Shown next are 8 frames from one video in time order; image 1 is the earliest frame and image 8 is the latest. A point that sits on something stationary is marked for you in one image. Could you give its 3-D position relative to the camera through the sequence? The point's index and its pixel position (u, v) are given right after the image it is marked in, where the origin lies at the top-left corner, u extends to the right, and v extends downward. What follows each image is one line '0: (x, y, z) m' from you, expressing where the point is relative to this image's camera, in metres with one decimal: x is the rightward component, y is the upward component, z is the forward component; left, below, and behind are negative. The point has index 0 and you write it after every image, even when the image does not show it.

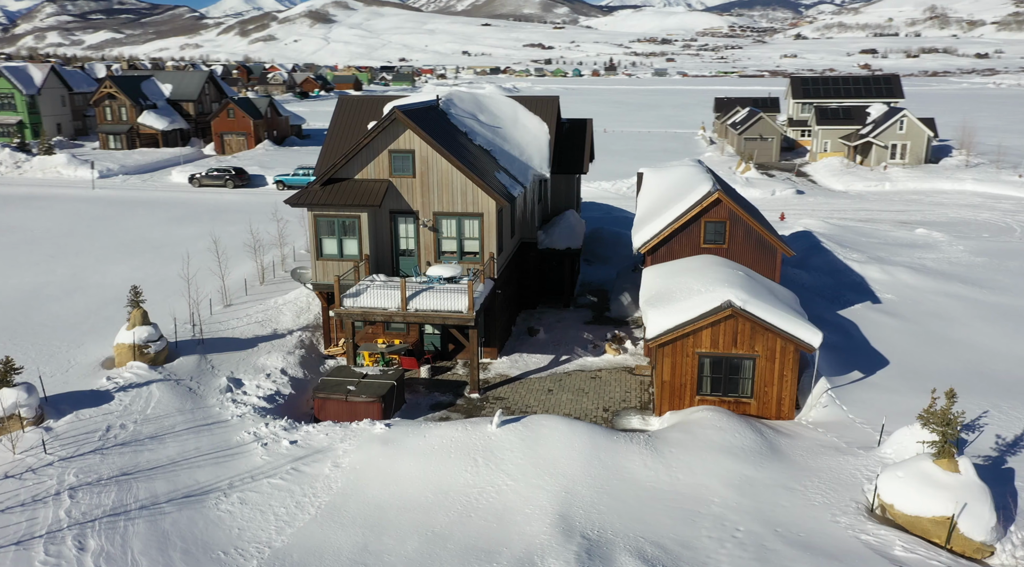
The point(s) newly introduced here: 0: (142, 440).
0: (-7.8, -3.3, +17.5) m
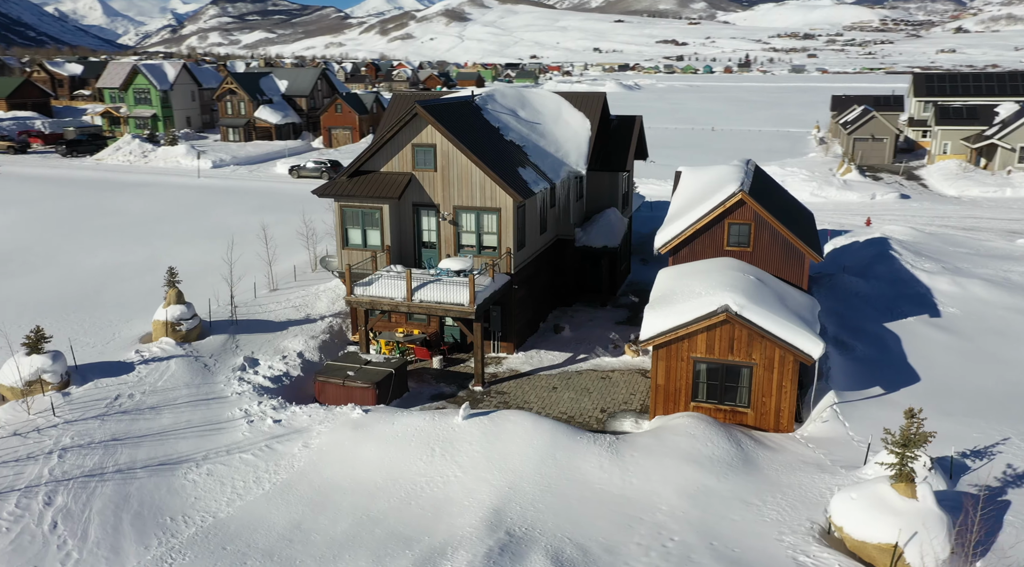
0: (-8.5, -2.9, +18.8) m
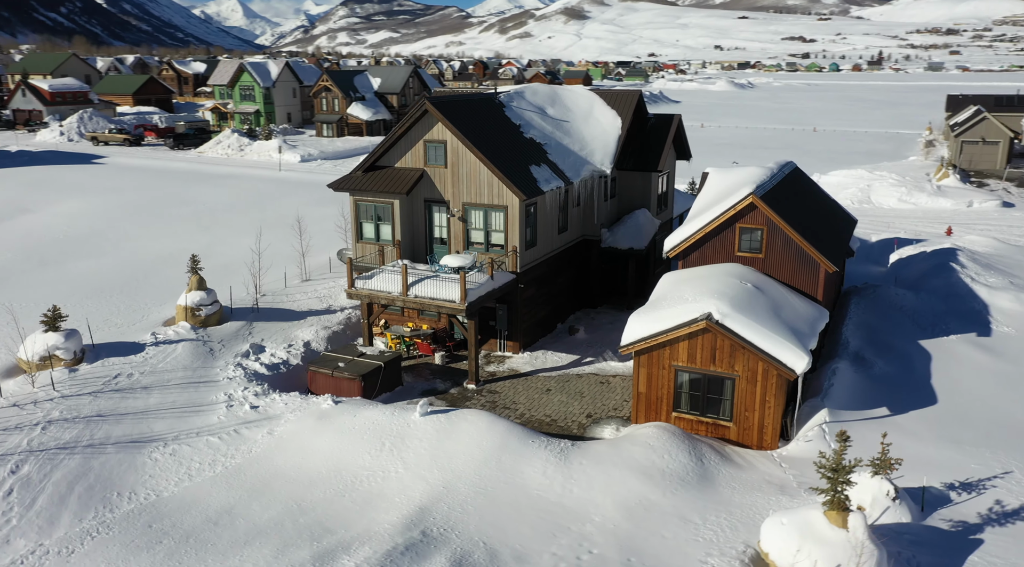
0: (-9.1, -2.6, +19.9) m
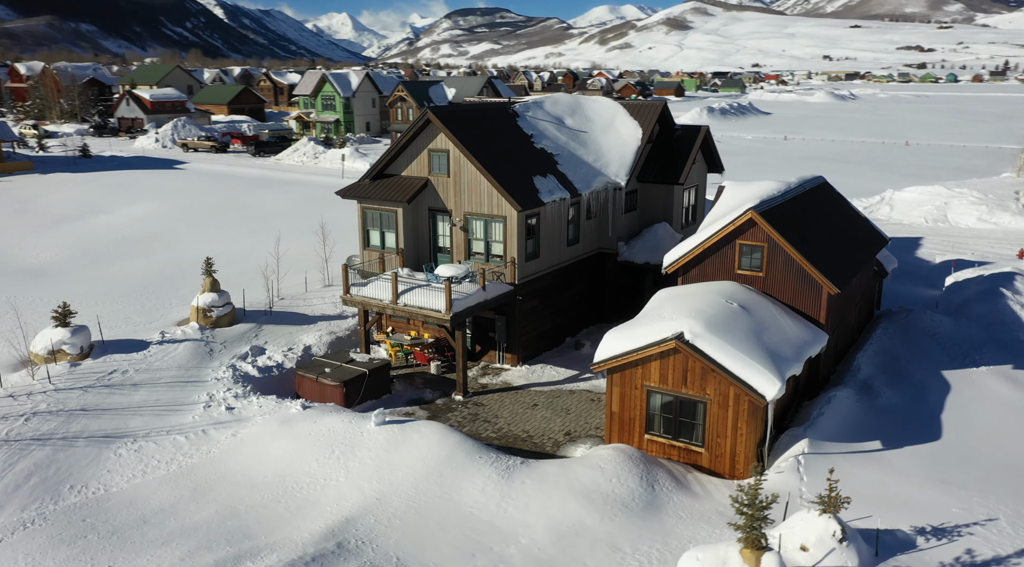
0: (-9.7, -2.6, +20.6) m
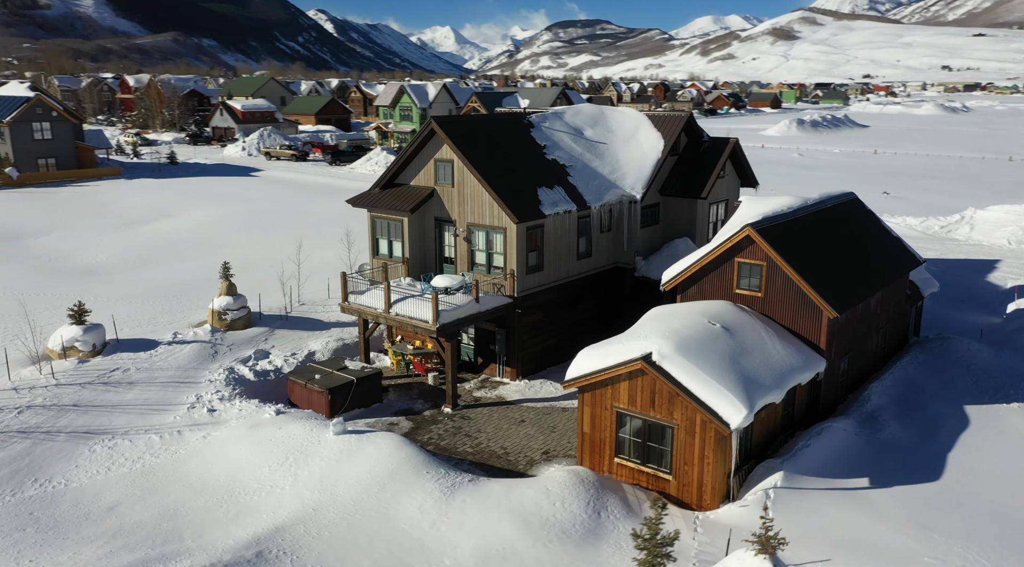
0: (-10.2, -2.6, +21.4) m
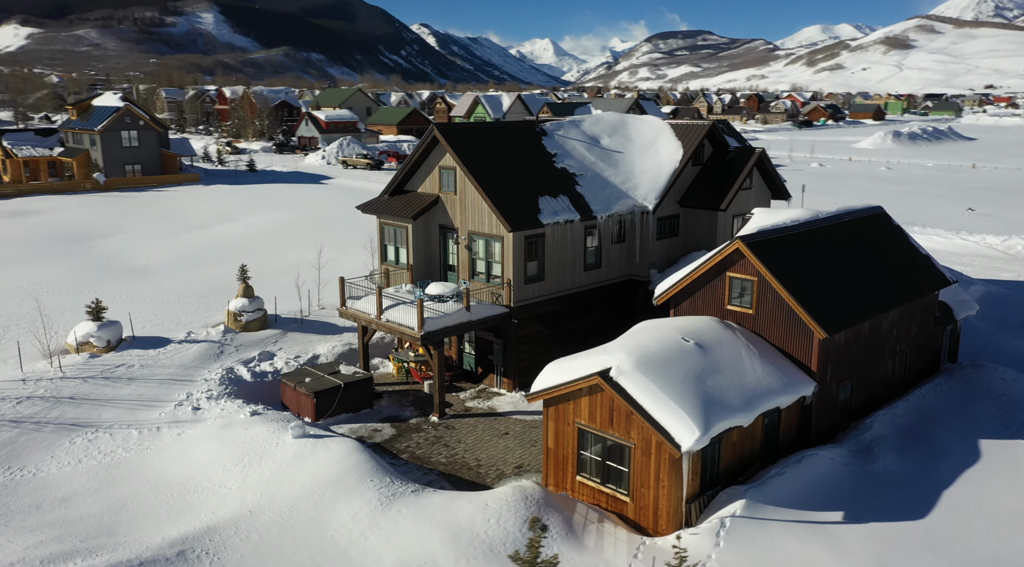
0: (-10.5, -2.6, +22.2) m
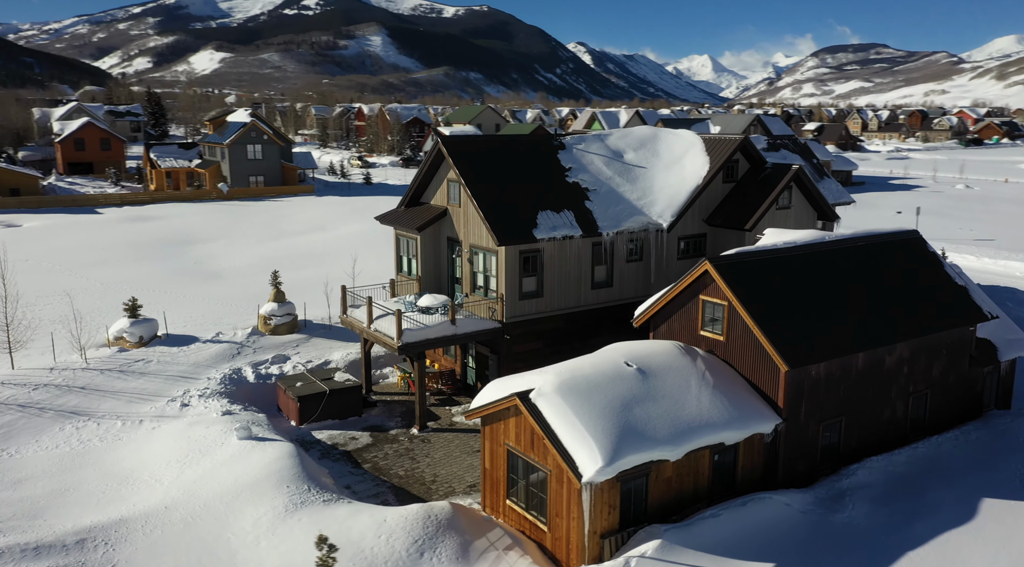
0: (-10.8, -2.6, +23.6) m
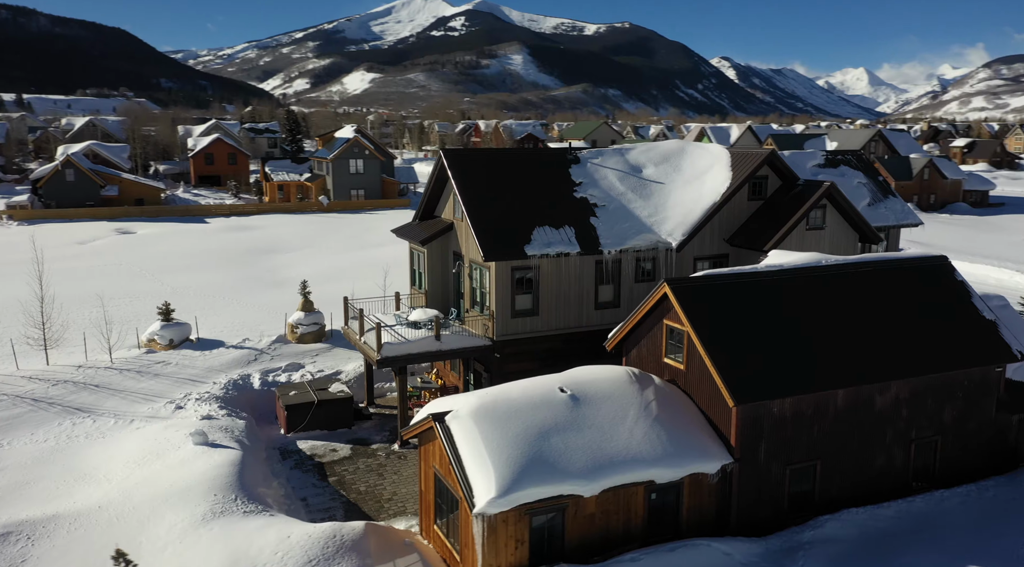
0: (-10.8, -2.8, +24.6) m
